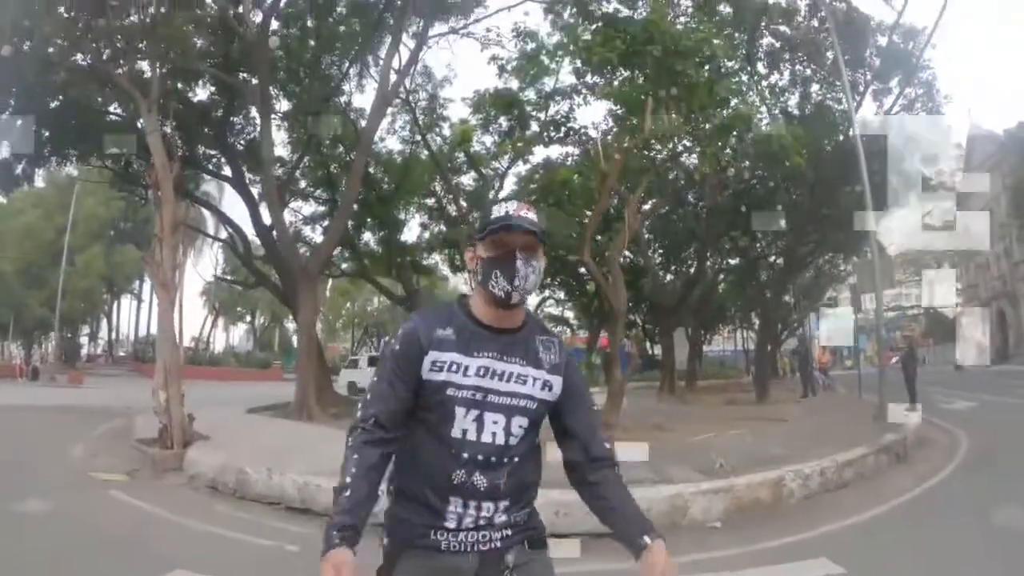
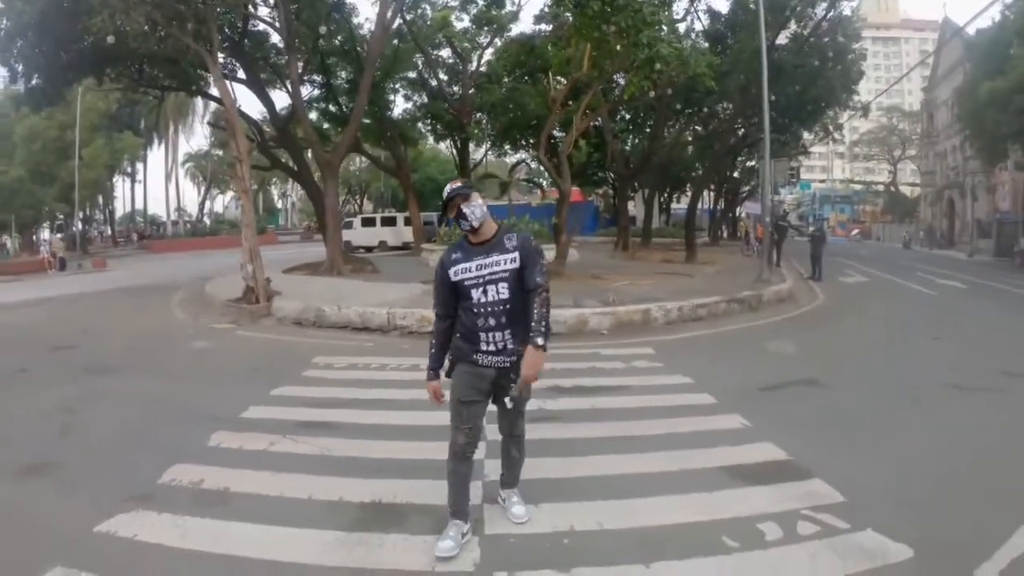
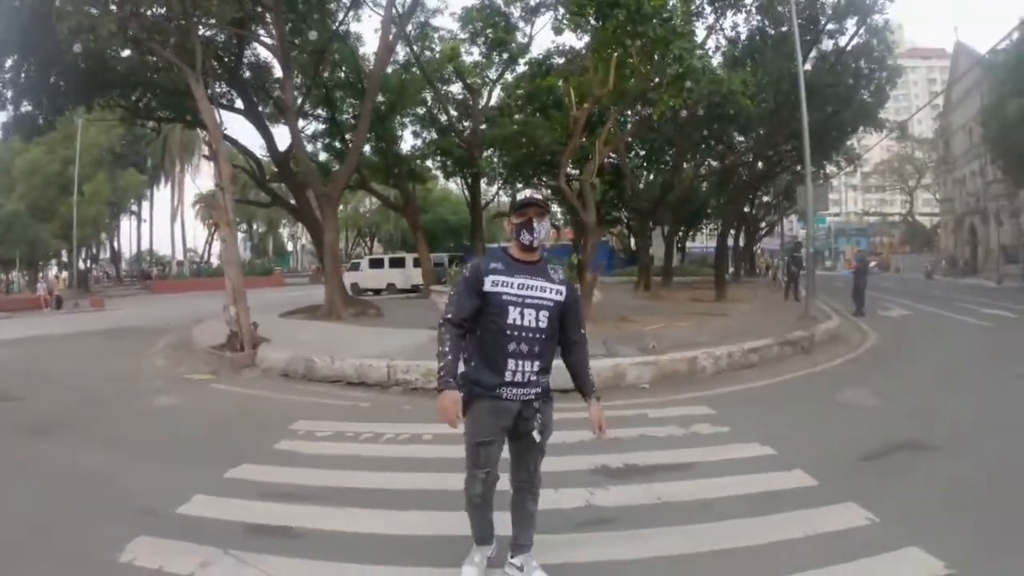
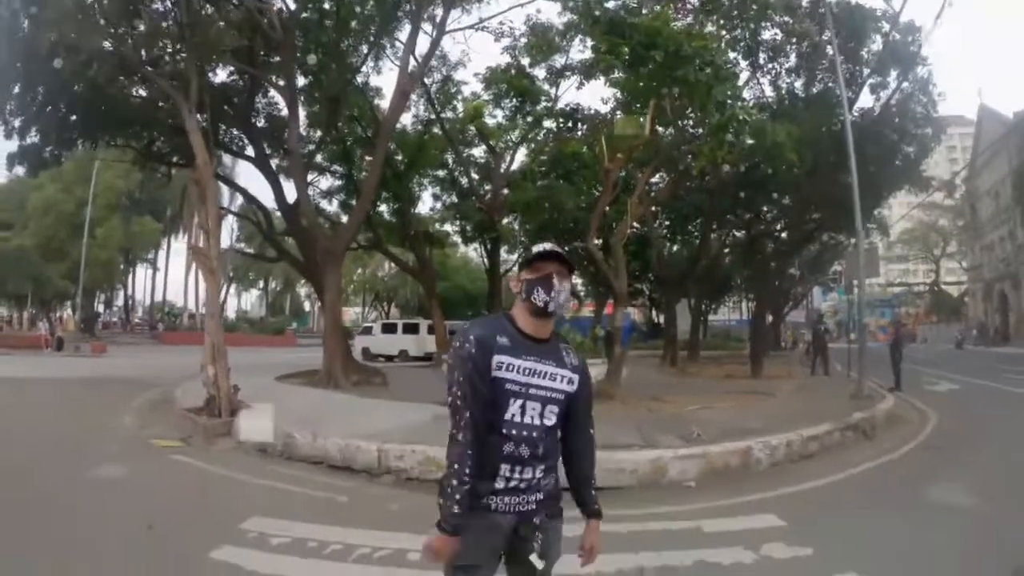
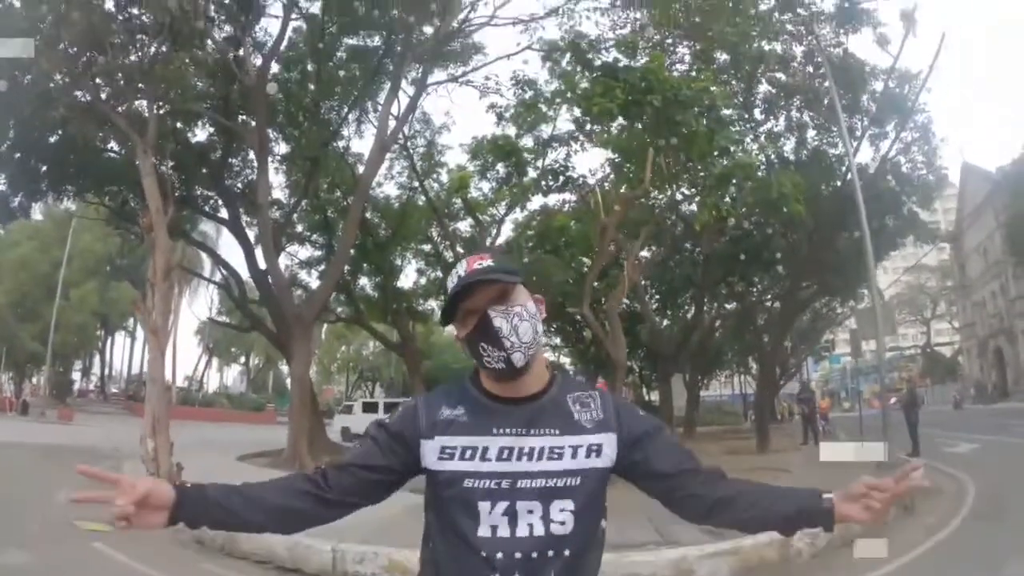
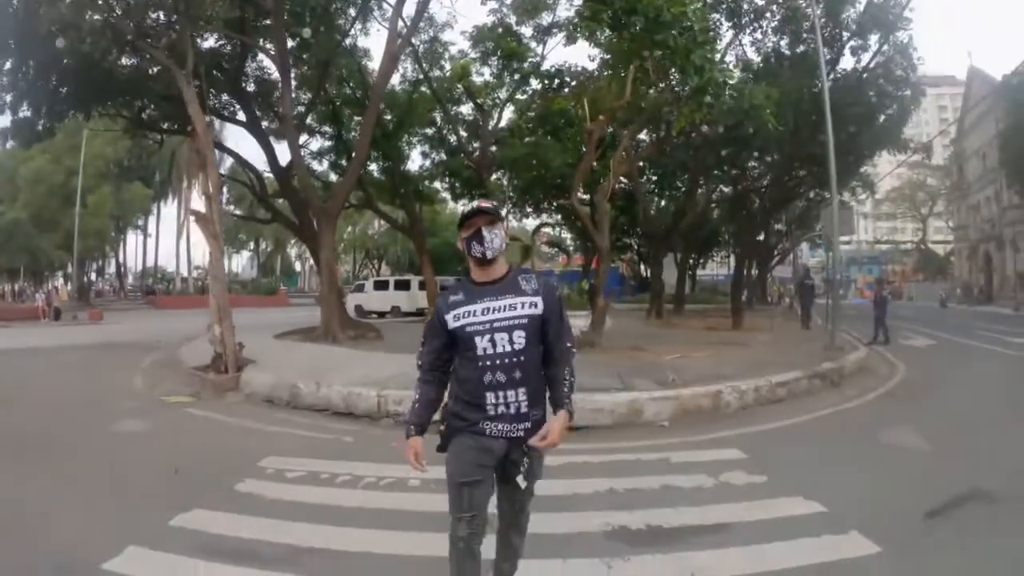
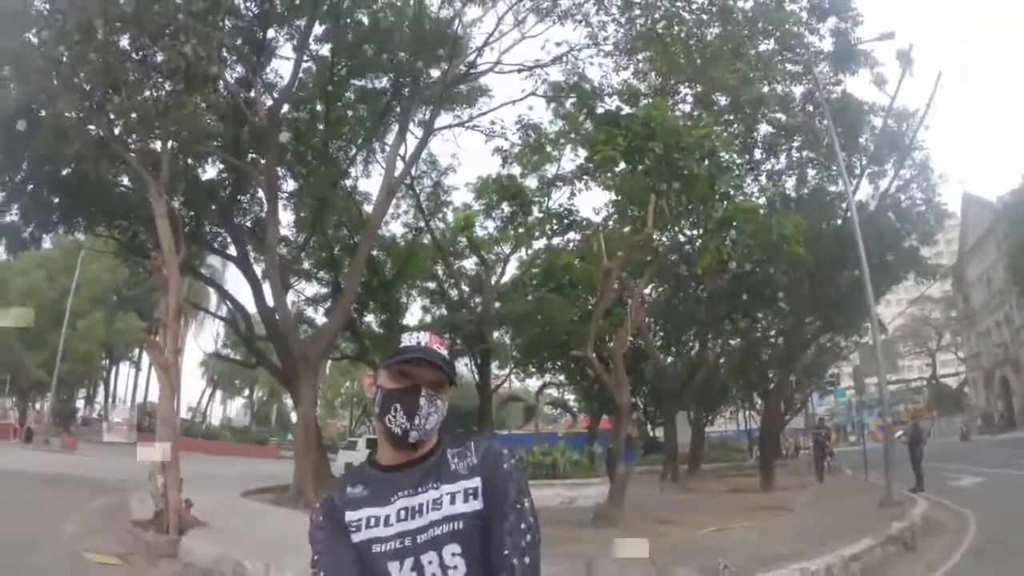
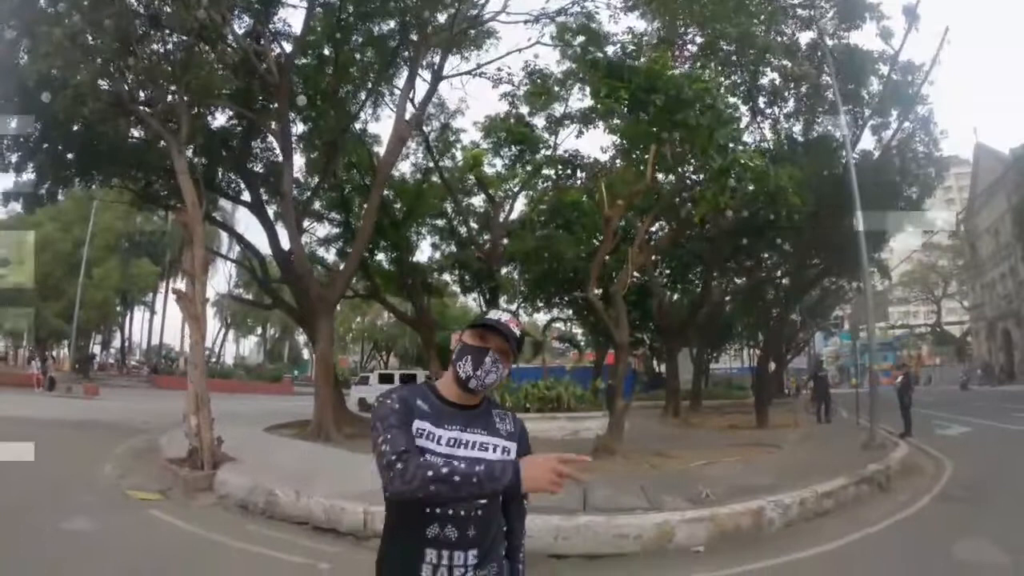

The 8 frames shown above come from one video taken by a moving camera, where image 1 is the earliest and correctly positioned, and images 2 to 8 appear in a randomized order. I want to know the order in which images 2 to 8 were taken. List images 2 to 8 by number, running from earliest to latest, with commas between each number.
5, 7, 8, 4, 6, 3, 2
